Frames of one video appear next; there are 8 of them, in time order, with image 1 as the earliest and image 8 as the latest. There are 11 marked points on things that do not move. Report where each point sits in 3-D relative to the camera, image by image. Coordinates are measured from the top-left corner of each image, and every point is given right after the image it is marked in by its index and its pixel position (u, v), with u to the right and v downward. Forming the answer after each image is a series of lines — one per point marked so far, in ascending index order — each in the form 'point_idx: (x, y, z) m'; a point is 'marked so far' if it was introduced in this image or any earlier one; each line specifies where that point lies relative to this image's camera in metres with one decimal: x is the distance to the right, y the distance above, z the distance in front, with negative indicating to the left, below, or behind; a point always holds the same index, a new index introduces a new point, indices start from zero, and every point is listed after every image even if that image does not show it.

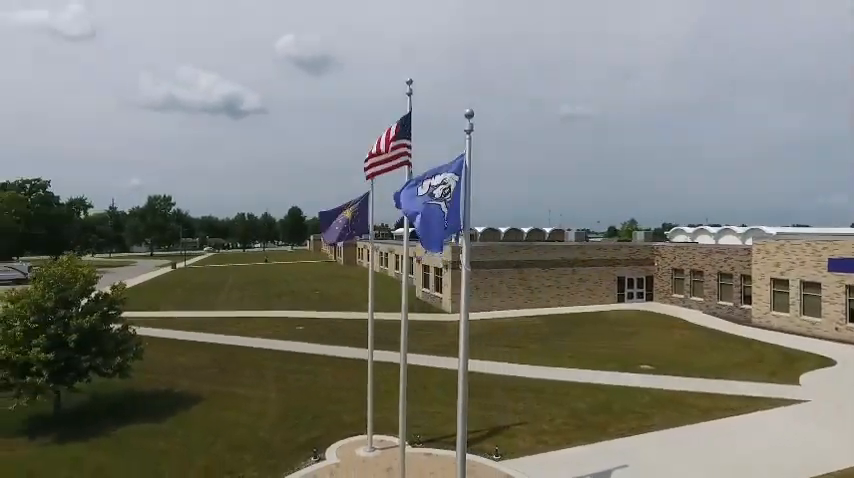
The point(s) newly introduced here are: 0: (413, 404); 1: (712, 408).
0: (-0.5, -5.0, +16.1) m
1: (+7.9, -4.7, +14.7) m
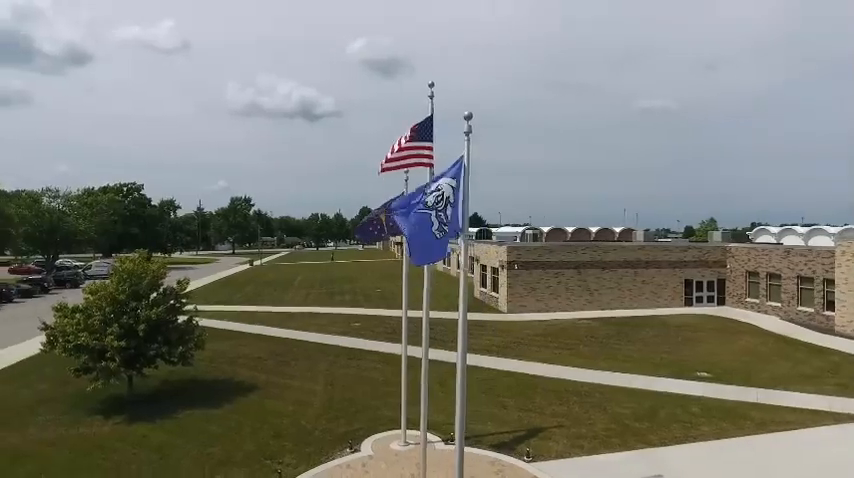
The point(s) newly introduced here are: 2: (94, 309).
0: (+0.8, -5.0, +16.3) m
1: (+8.9, -4.8, +13.8) m
2: (-10.1, -2.1, +16.0) m
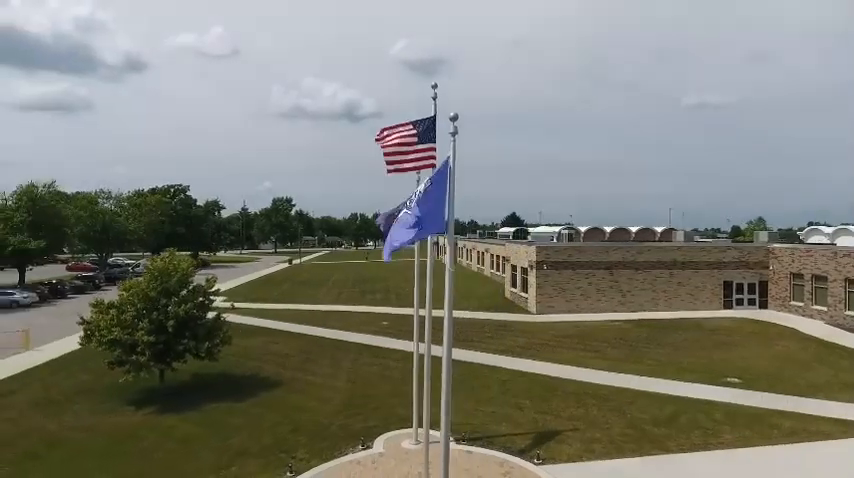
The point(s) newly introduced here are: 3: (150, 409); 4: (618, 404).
0: (+1.3, -5.0, +16.3) m
1: (+9.2, -4.8, +13.2) m
2: (-9.5, -2.1, +16.8) m
3: (-8.6, -5.3, +16.4) m
4: (+5.7, -4.9, +15.8) m
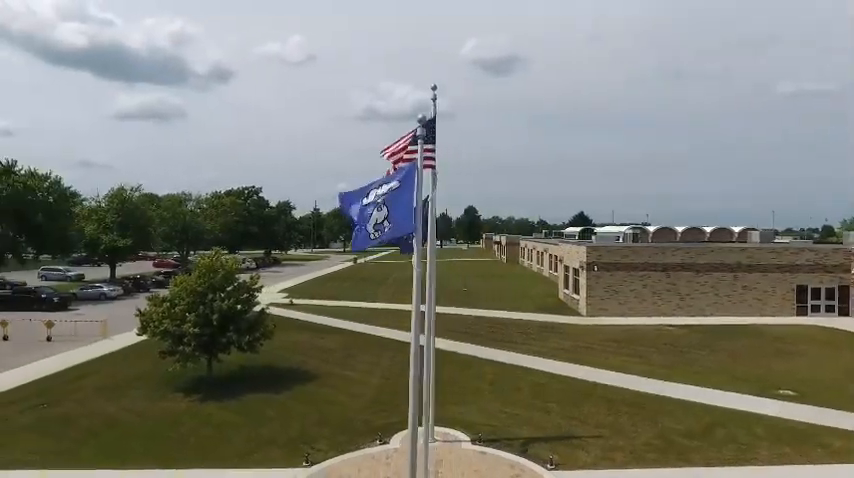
0: (+2.1, -5.0, +16.2) m
1: (+9.5, -4.8, +12.0) m
2: (-8.6, -2.1, +18.2) m
3: (-7.7, -5.3, +17.6) m
4: (+6.4, -4.9, +15.1) m
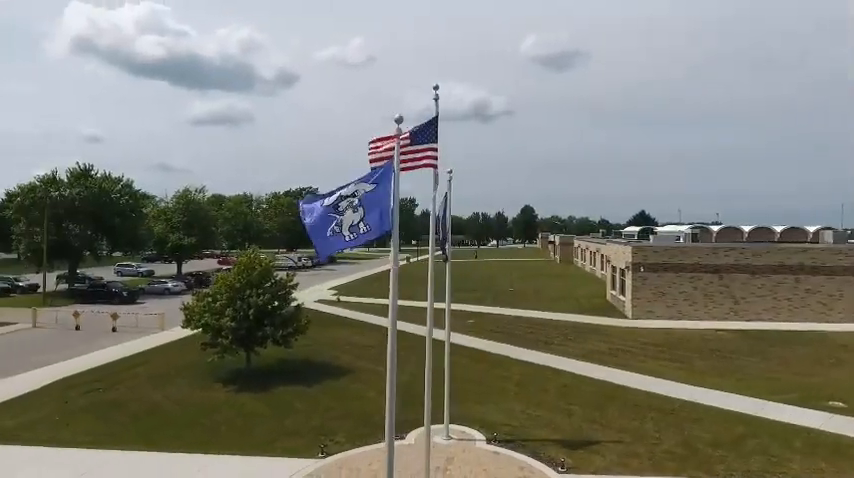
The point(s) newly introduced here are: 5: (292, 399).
0: (+2.8, -5.0, +16.0) m
1: (+9.7, -4.8, +11.0) m
2: (-7.6, -2.0, +19.2) m
3: (-6.8, -5.2, +18.6) m
4: (+6.9, -4.9, +14.4) m
5: (-4.4, -5.2, +17.2) m
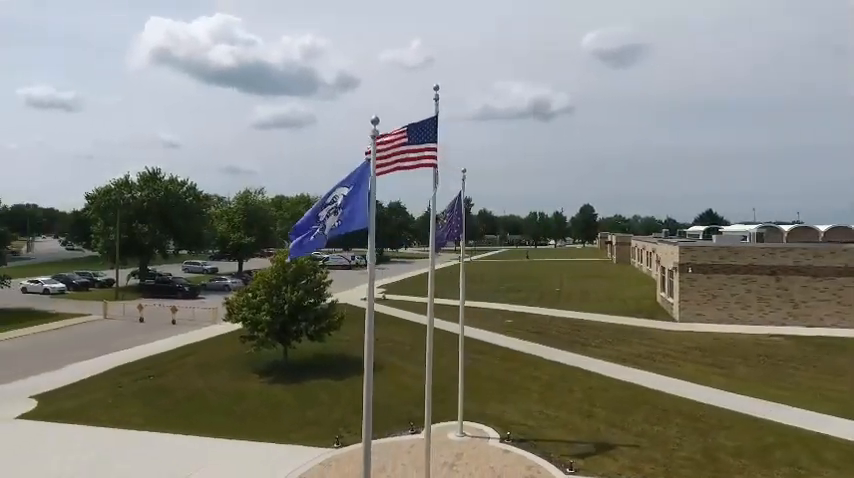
0: (+3.4, -4.9, +15.9) m
1: (+9.7, -4.8, +10.1) m
2: (-6.5, -2.0, +20.2) m
3: (-5.8, -5.1, +19.5) m
4: (+7.3, -4.9, +13.8) m
5: (-3.6, -5.2, +17.9) m
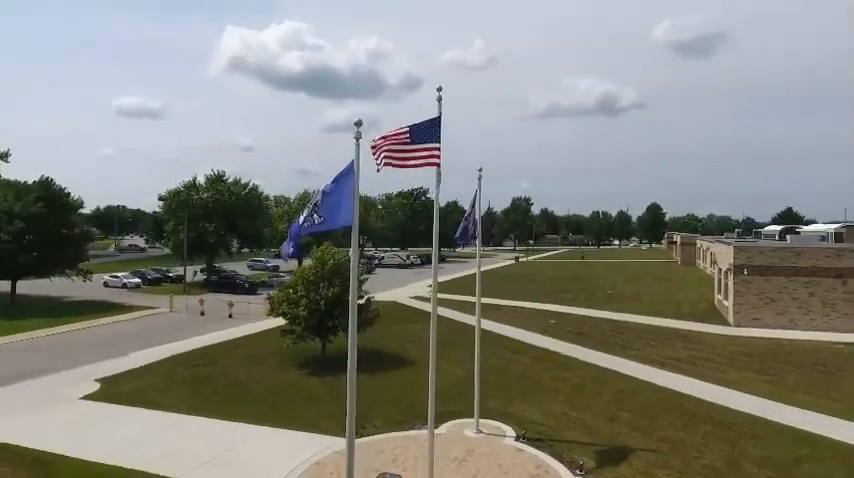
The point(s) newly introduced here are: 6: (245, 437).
0: (+4.1, -4.9, +15.7) m
1: (+9.6, -4.7, +9.2) m
2: (-5.3, -1.9, +21.1) m
3: (-4.6, -5.1, +20.4) m
4: (+7.7, -4.8, +13.1) m
5: (-2.6, -5.1, +18.5) m
6: (-4.9, -5.3, +14.2) m
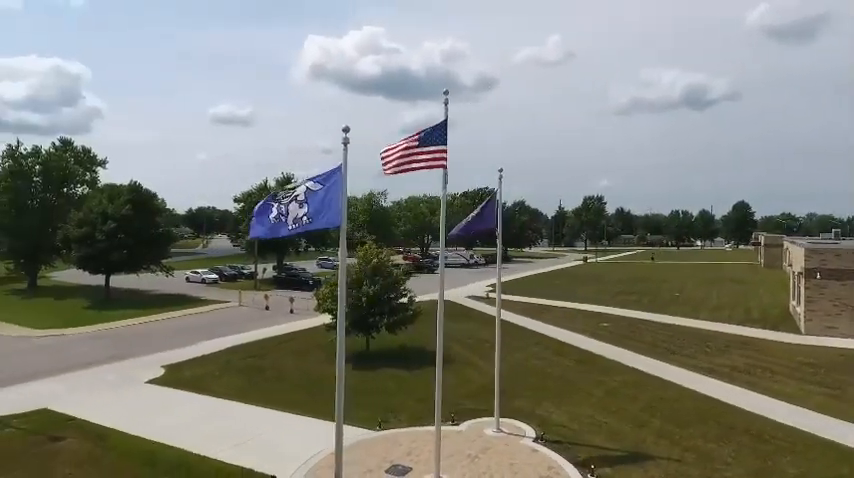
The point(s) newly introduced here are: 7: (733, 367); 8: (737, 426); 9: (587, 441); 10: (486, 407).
0: (+4.8, -4.9, +15.3) m
1: (+9.4, -4.8, +8.1) m
2: (-3.6, -1.9, +22.1) m
3: (-3.1, -5.1, +21.2) m
4: (+8.1, -4.9, +12.3) m
5: (-1.4, -5.1, +19.1) m
6: (-4.2, -5.3, +15.1) m
7: (+11.1, -4.7, +19.2) m
8: (+8.0, -4.8, +13.7) m
9: (+4.0, -5.0, +13.1) m
10: (+1.8, -5.0, +16.0) m
